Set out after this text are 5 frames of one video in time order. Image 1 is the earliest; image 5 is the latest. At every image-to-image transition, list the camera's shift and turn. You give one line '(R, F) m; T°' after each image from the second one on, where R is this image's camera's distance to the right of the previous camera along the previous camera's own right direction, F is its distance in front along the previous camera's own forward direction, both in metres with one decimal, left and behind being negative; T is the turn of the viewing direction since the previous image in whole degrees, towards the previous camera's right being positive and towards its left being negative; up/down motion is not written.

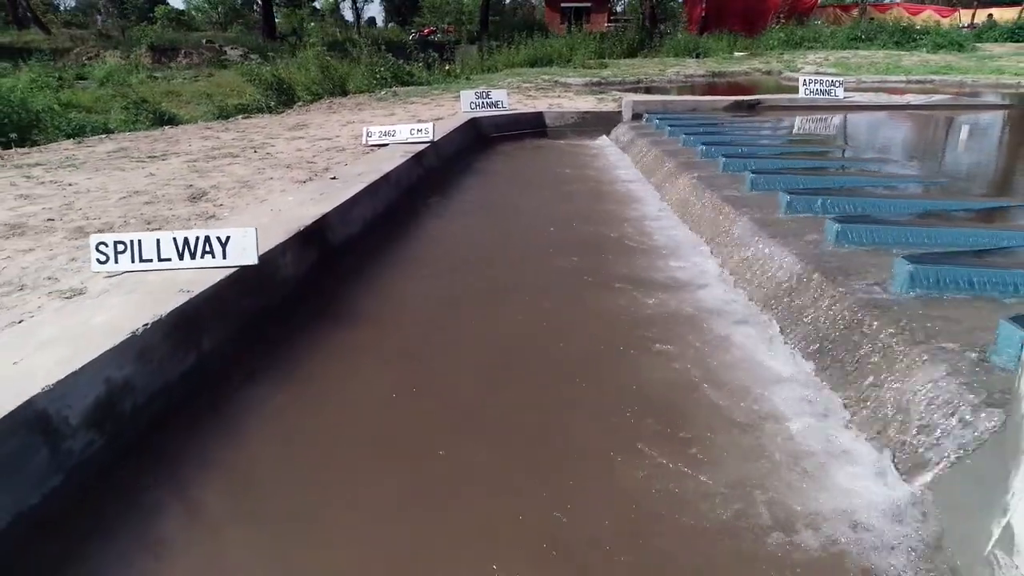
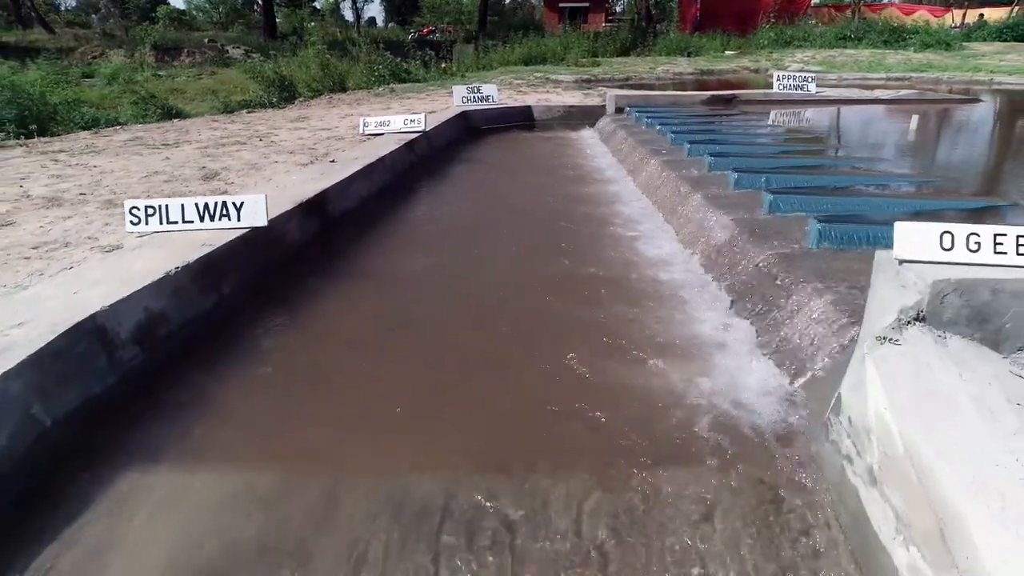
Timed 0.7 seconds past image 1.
(+0.2, -0.6) m; 0°
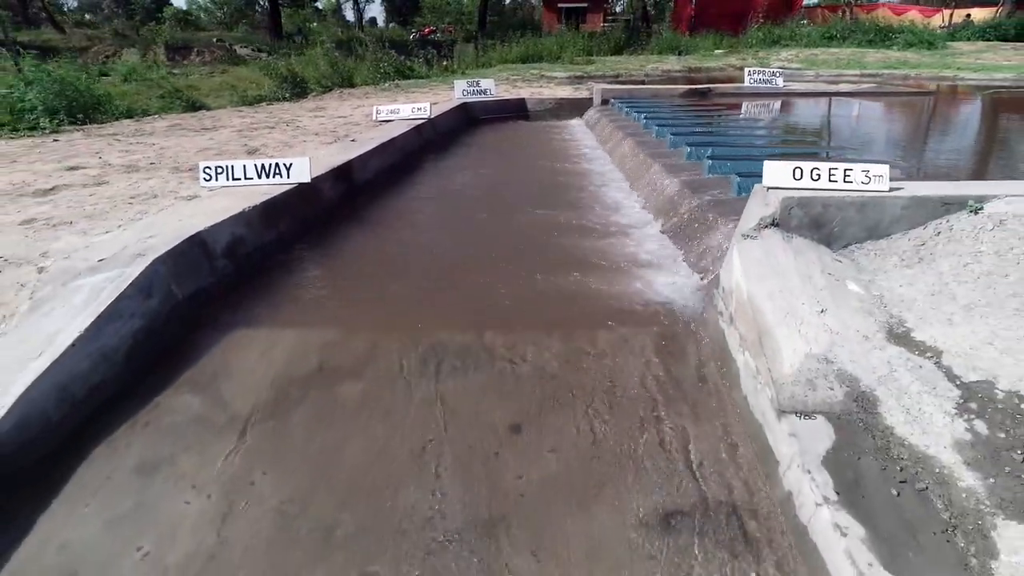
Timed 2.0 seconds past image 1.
(+0.1, -1.1) m; 0°
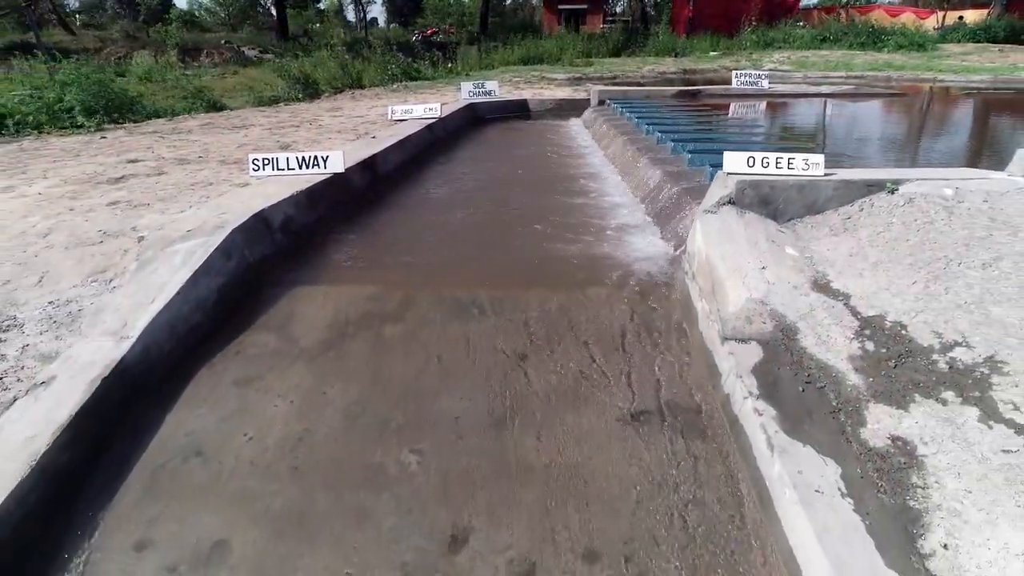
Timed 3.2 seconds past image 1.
(0.0, -0.9) m; 0°
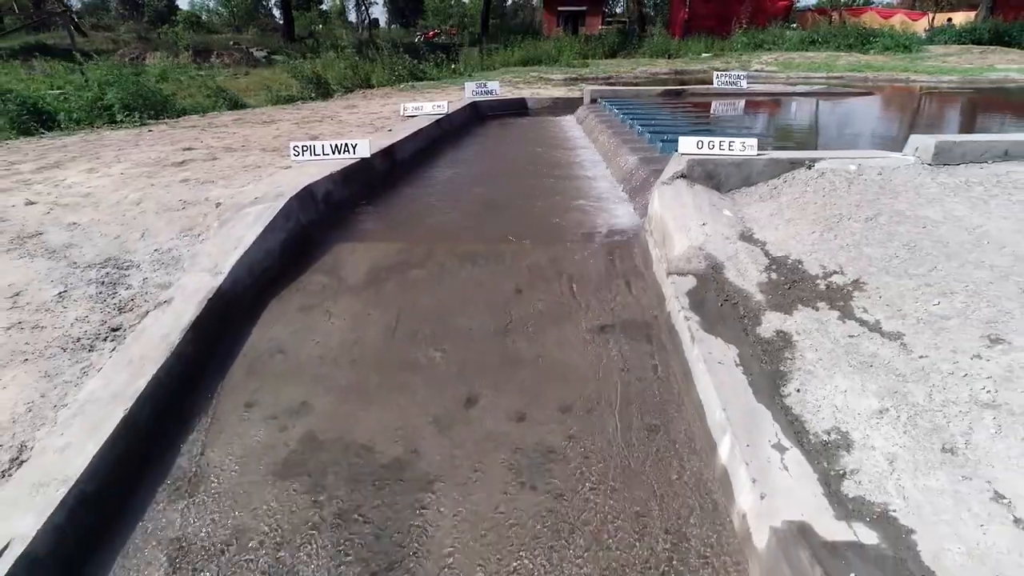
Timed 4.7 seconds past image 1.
(0.0, -1.2) m; 0°
